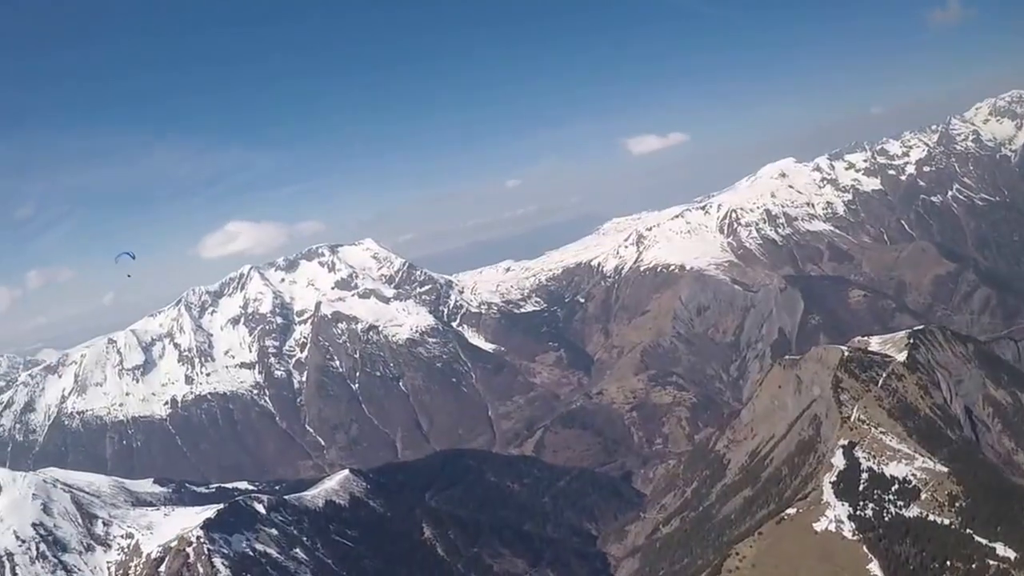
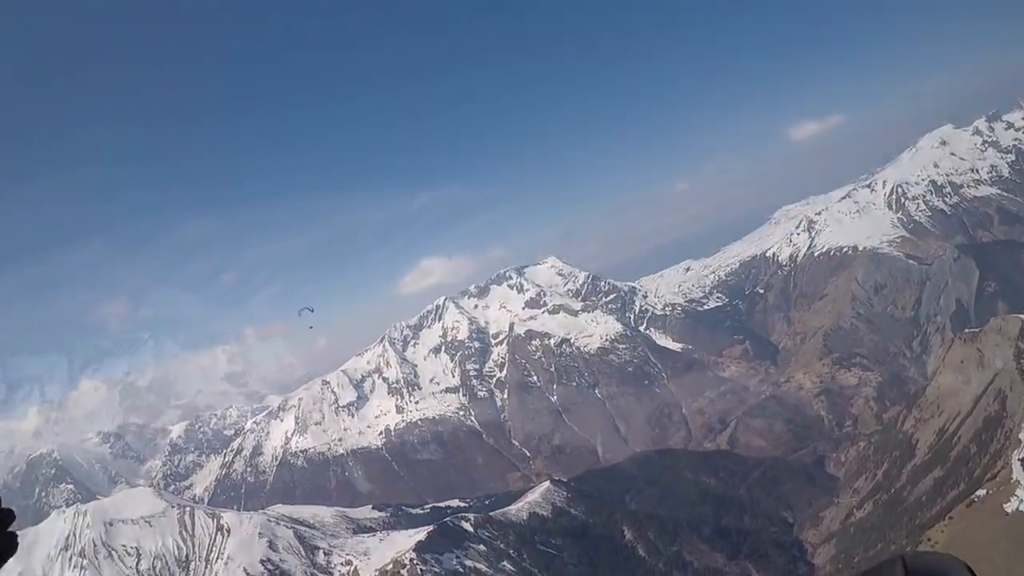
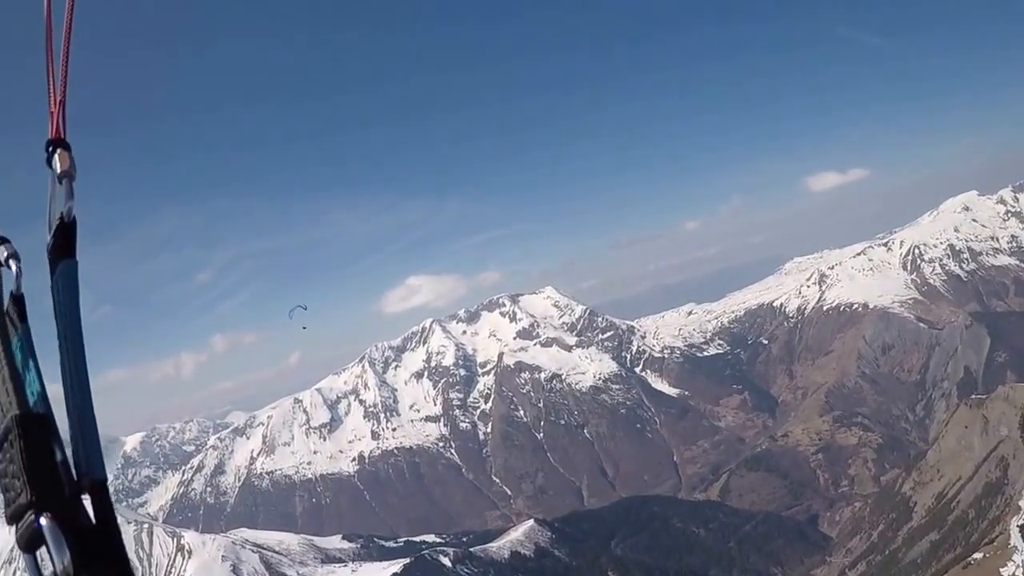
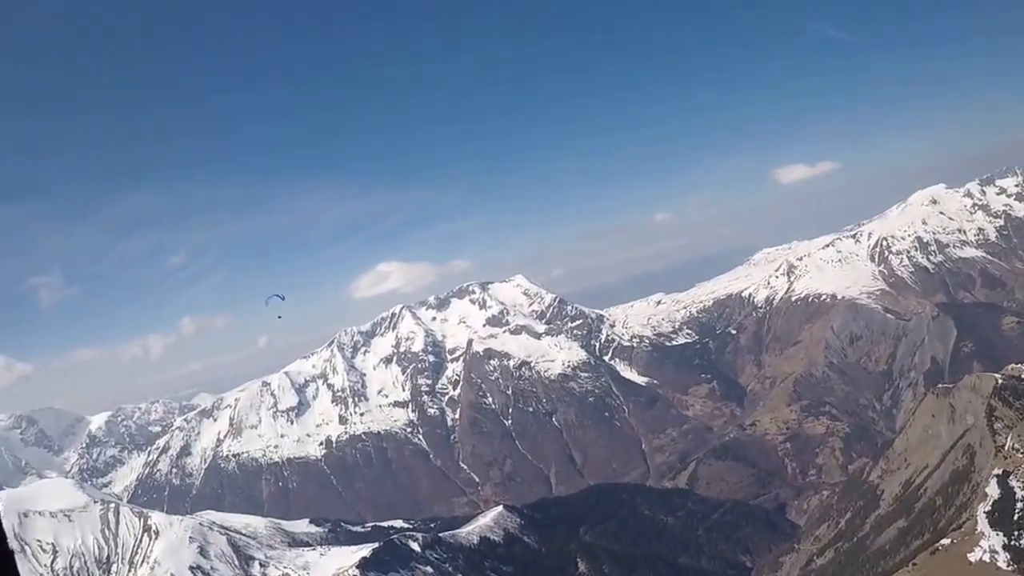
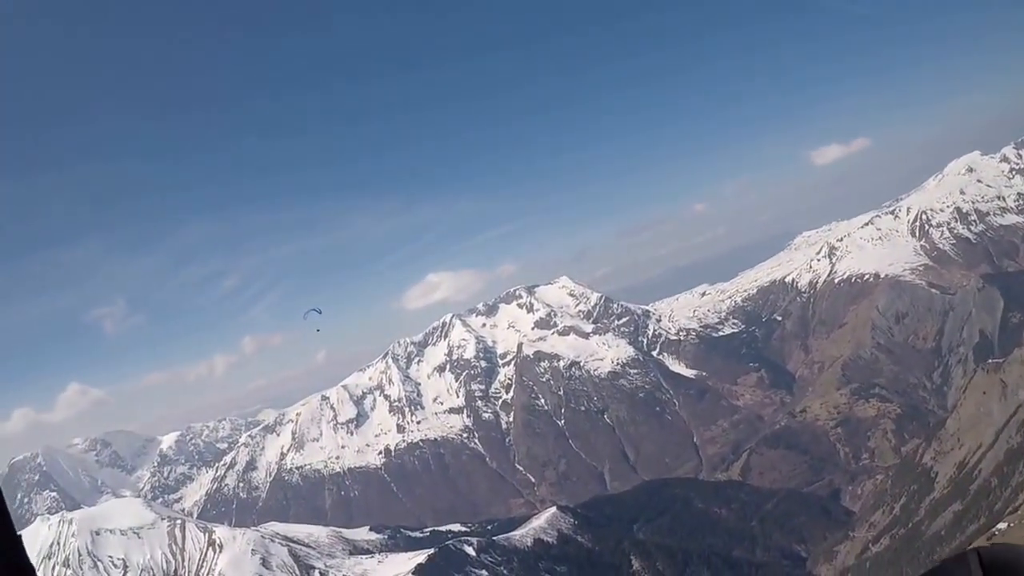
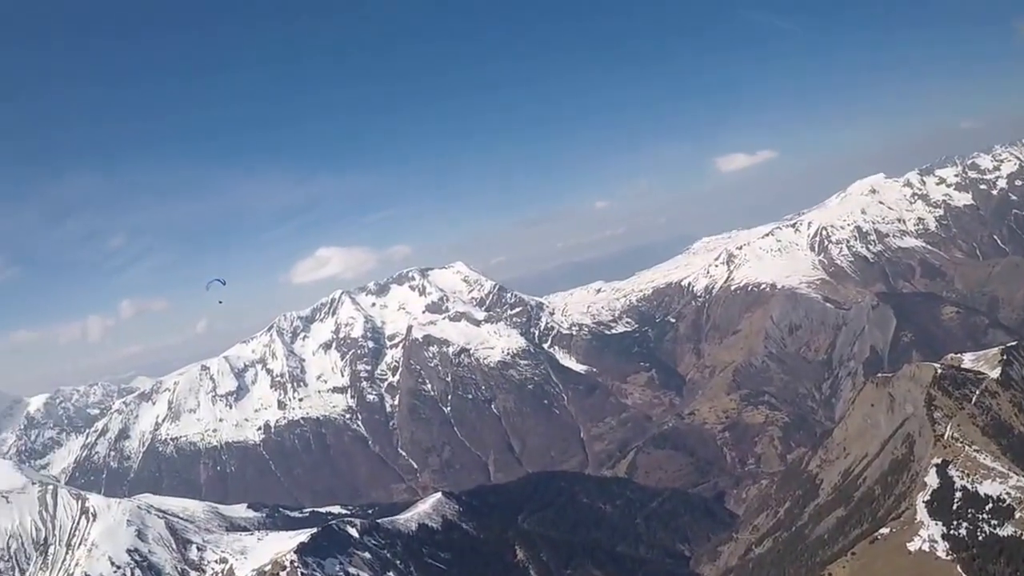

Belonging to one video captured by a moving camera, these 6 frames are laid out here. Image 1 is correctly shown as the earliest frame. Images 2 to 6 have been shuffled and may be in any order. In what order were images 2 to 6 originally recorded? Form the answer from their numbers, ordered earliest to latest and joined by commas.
6, 4, 3, 5, 2
